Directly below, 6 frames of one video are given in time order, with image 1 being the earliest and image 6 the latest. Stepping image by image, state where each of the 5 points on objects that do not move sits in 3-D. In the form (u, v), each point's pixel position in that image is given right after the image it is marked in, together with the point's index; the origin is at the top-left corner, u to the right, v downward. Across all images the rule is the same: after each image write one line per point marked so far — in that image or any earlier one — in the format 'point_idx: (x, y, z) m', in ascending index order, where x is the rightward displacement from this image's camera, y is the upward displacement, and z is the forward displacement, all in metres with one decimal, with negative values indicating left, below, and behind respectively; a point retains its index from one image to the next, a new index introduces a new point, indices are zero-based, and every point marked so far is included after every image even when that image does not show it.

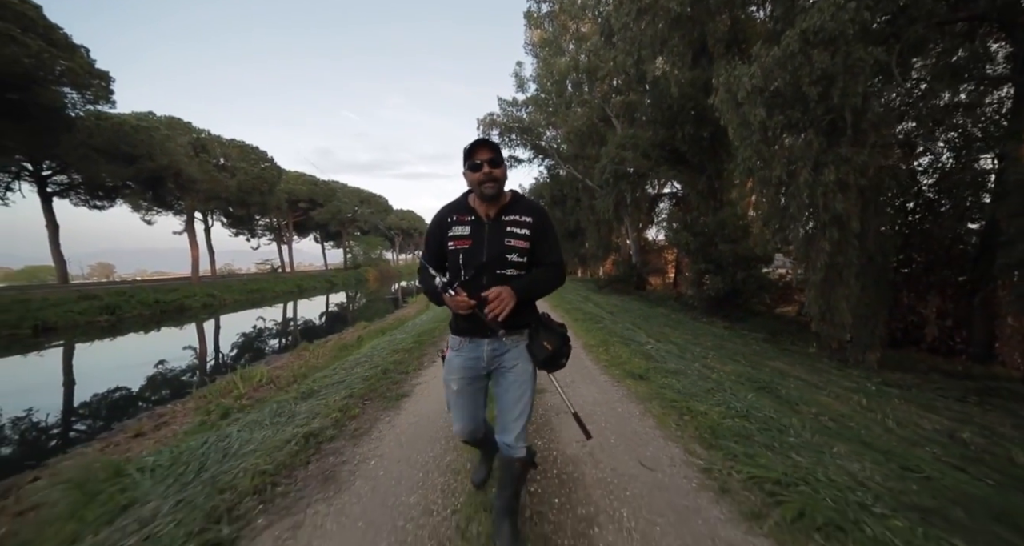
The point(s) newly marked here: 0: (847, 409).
0: (+5.6, -2.2, +6.0) m
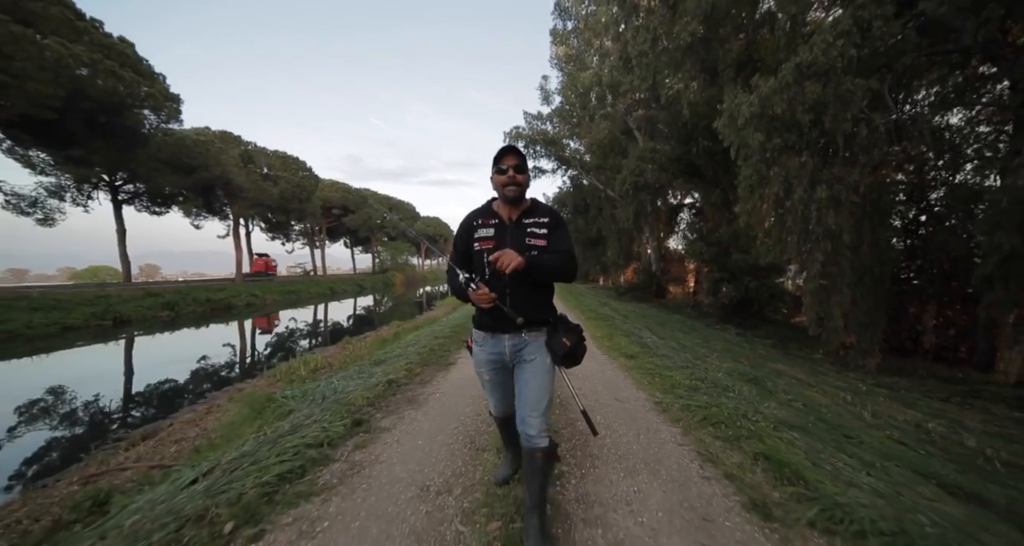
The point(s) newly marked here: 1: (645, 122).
0: (+5.9, -2.4, +6.8) m
1: (+7.2, +8.2, +19.6) m
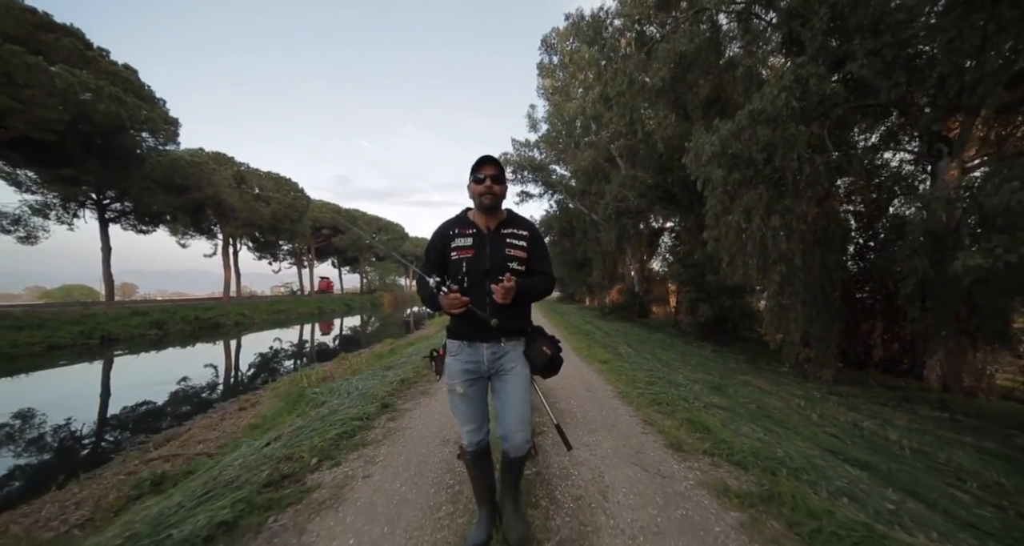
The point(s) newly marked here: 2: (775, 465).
0: (+5.7, -2.8, +7.7) m
1: (+6.6, +7.0, +21.1) m
2: (+1.6, -1.2, +2.3) m
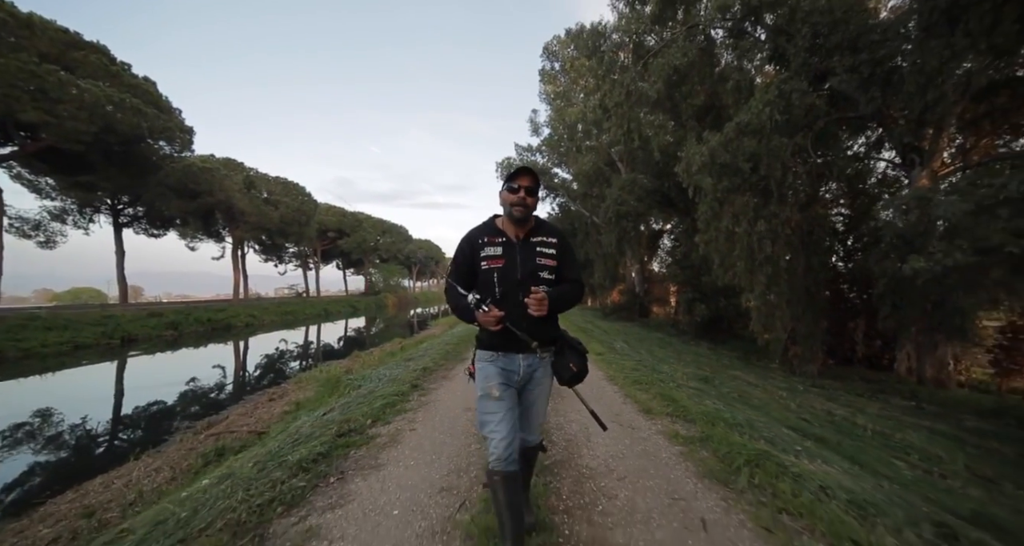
0: (+5.8, -2.8, +8.5) m
1: (+6.8, +6.9, +21.9) m
2: (+1.7, -1.2, +3.0) m
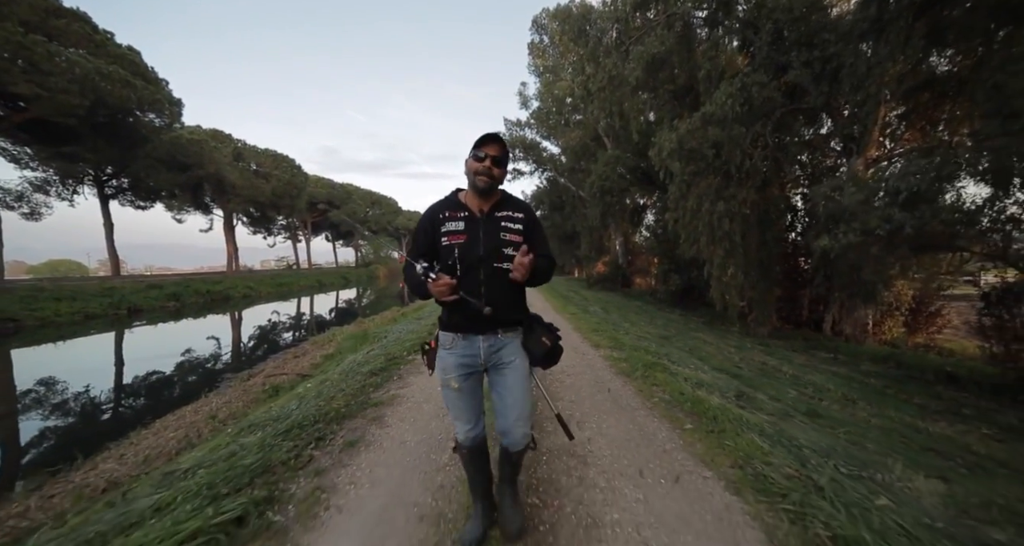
0: (+5.6, -2.1, +10.2) m
1: (+6.1, +8.6, +22.8) m
2: (+1.6, -1.0, +4.5) m
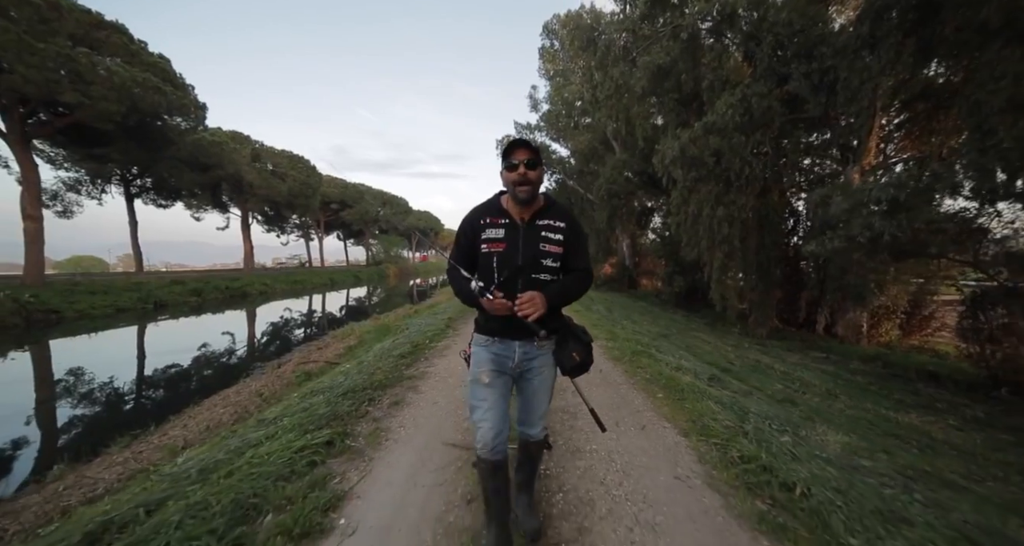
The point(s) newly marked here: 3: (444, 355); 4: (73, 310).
0: (+5.8, -2.2, +10.7) m
1: (+6.7, +8.5, +23.3) m
2: (+1.7, -1.0, +5.1) m
3: (-0.8, -1.1, +4.6) m
4: (-23.8, -2.0, +19.8) m
